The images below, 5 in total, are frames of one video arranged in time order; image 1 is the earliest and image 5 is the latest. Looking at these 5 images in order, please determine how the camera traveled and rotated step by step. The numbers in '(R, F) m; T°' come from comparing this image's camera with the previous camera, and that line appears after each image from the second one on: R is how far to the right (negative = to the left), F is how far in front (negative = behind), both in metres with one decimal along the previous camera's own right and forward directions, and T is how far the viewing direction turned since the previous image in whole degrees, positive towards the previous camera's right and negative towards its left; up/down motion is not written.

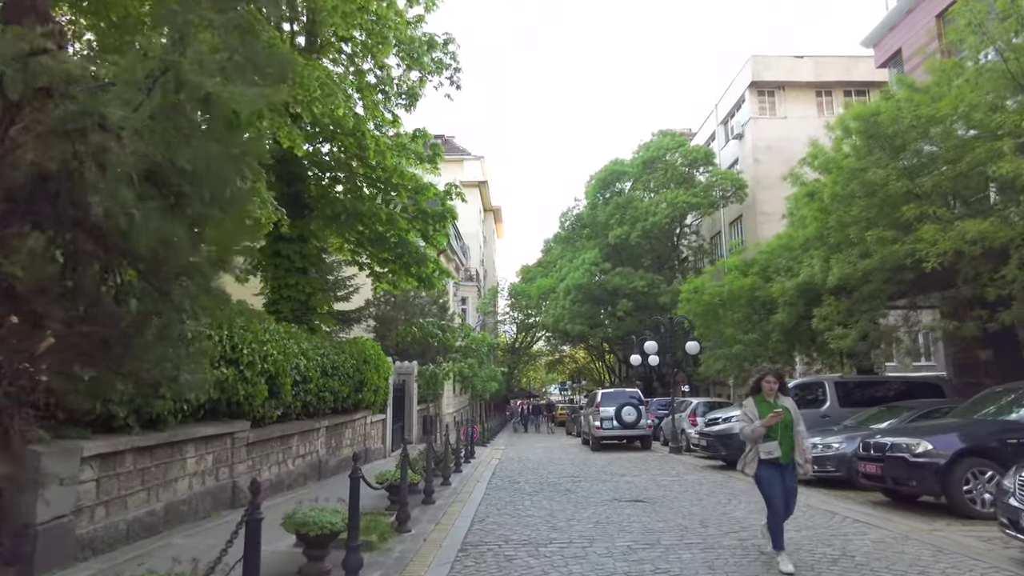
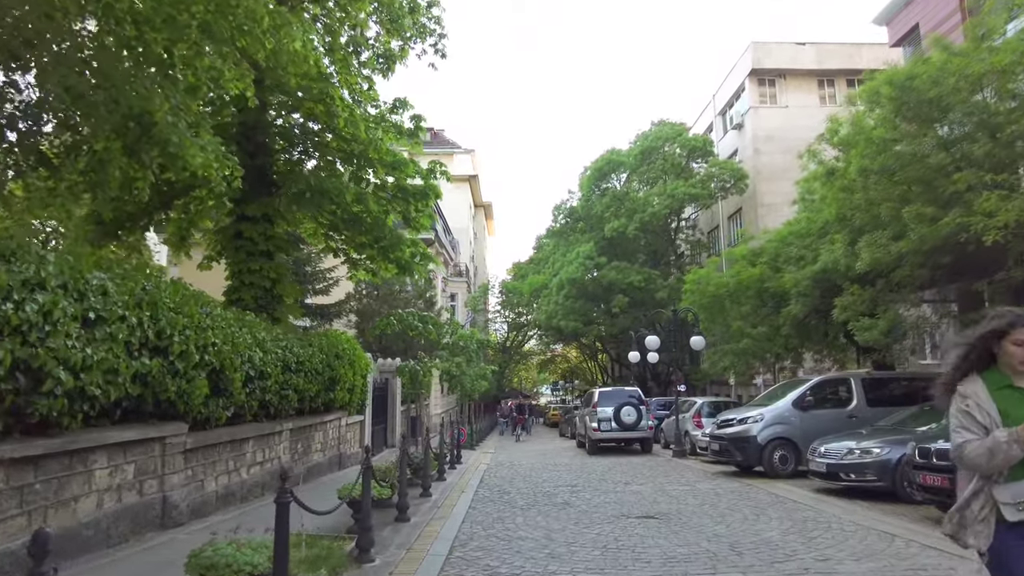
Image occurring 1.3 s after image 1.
(0.0, +1.7) m; +1°
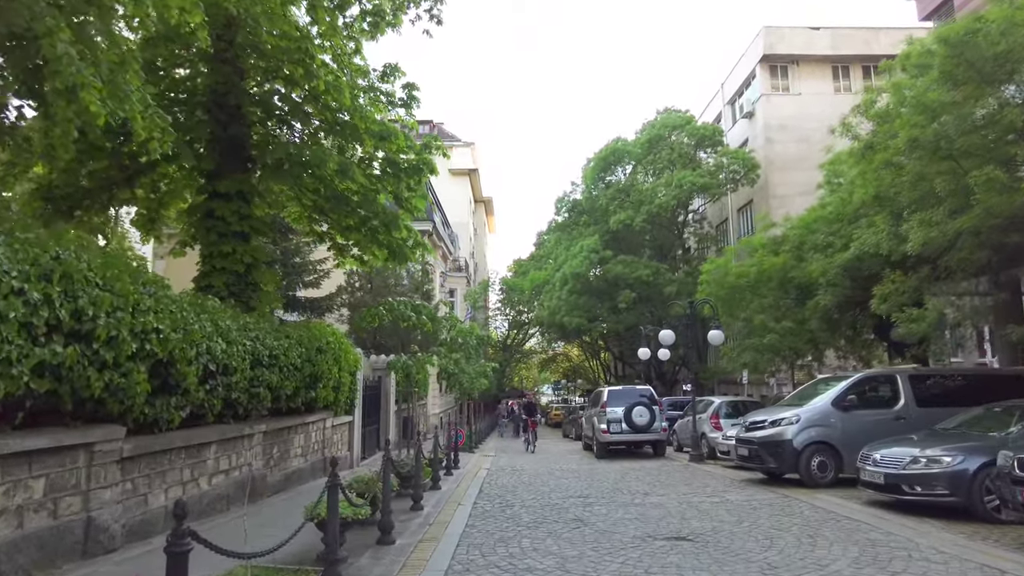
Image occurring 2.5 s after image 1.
(-0.1, +1.5) m; 0°
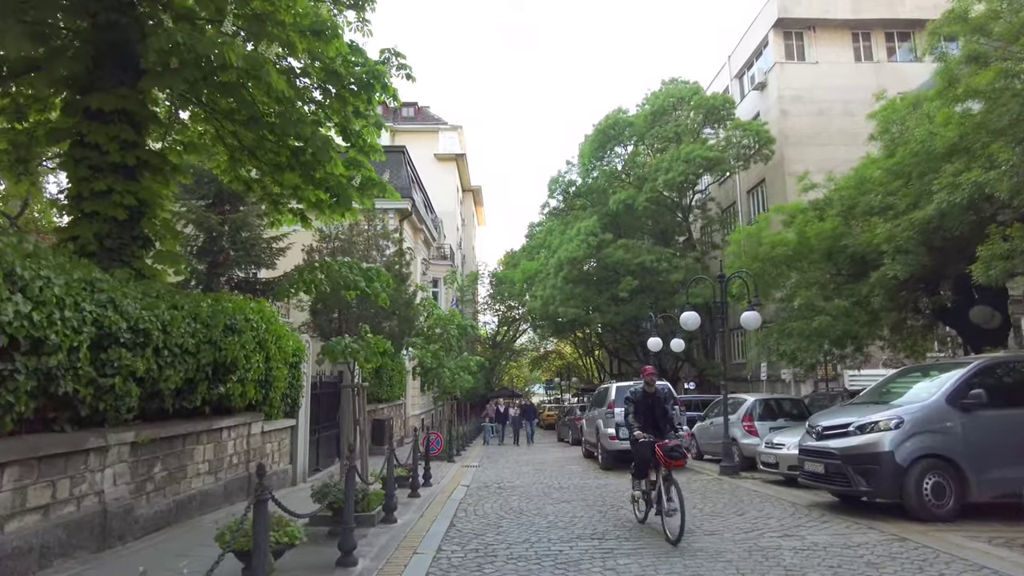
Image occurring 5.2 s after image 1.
(+0.1, +3.5) m; +1°
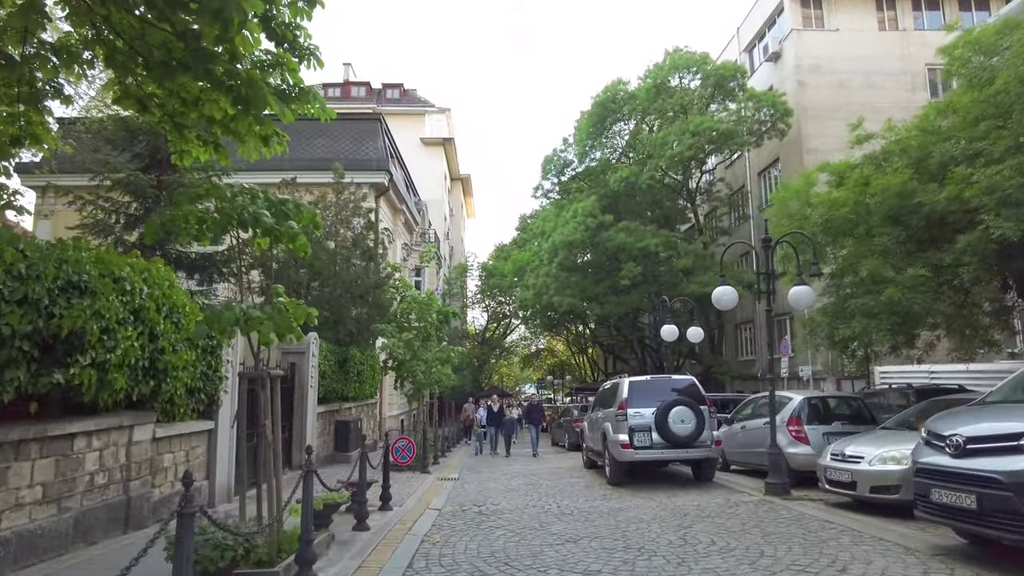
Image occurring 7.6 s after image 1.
(+0.1, +3.2) m; +1°
